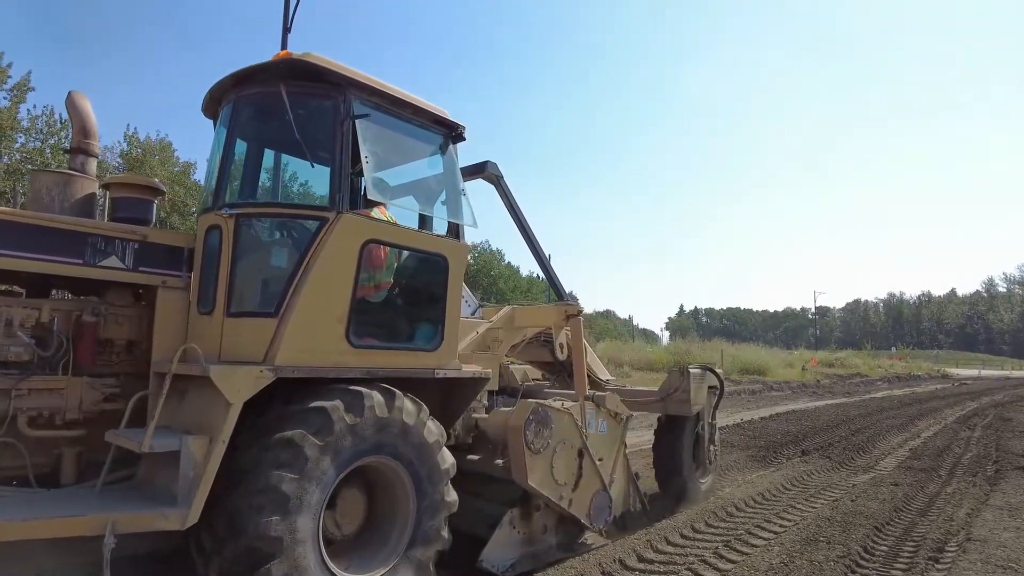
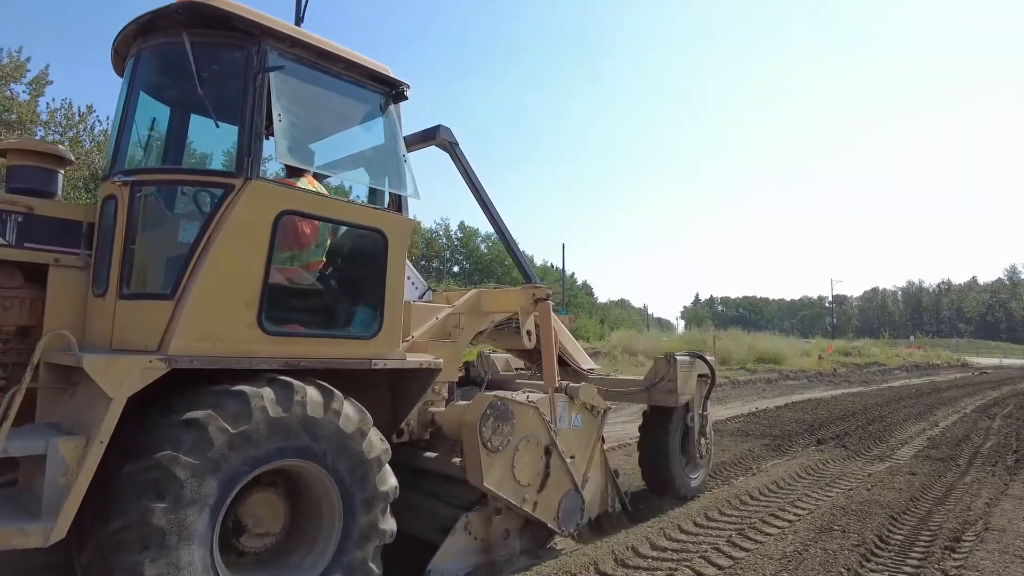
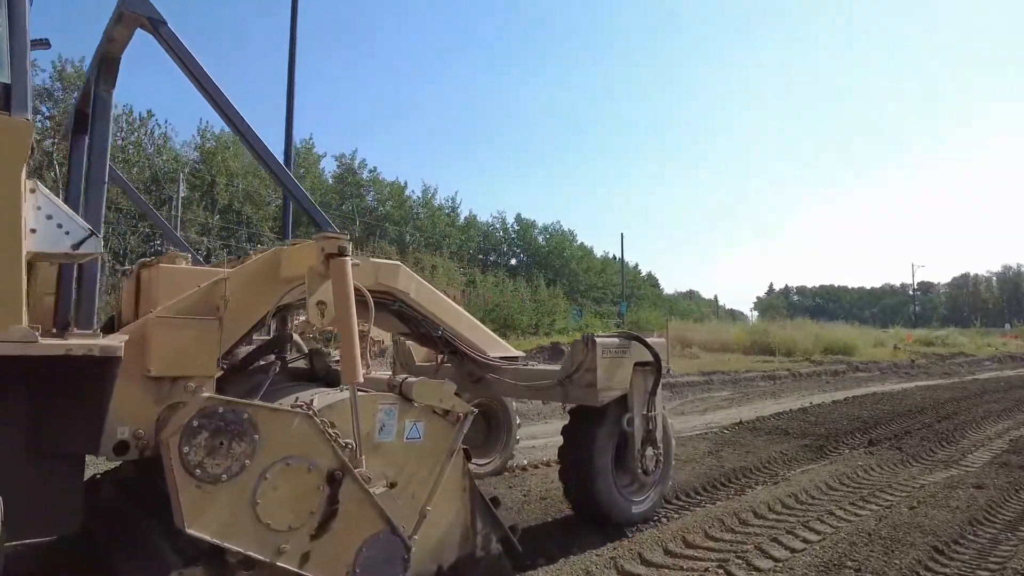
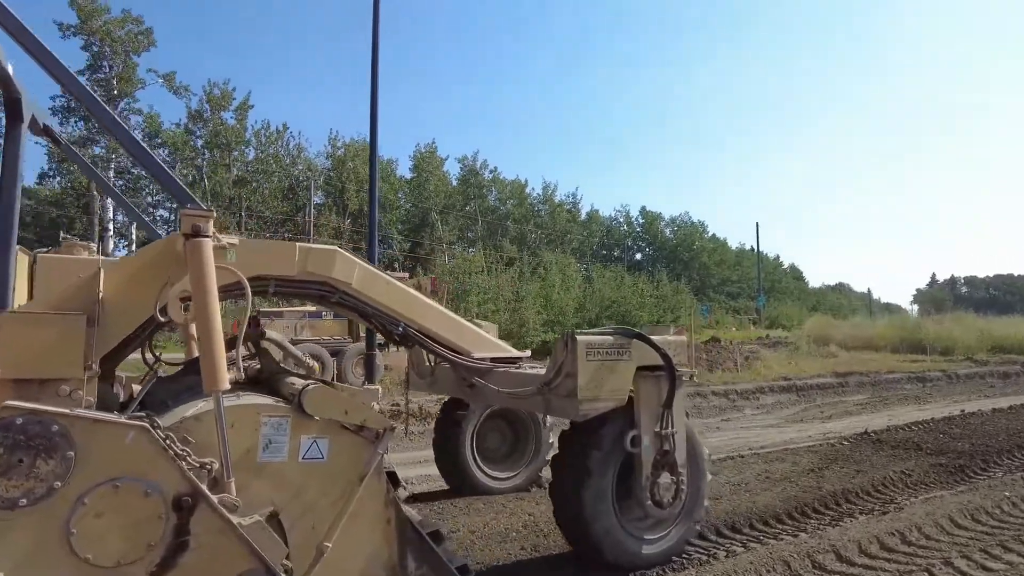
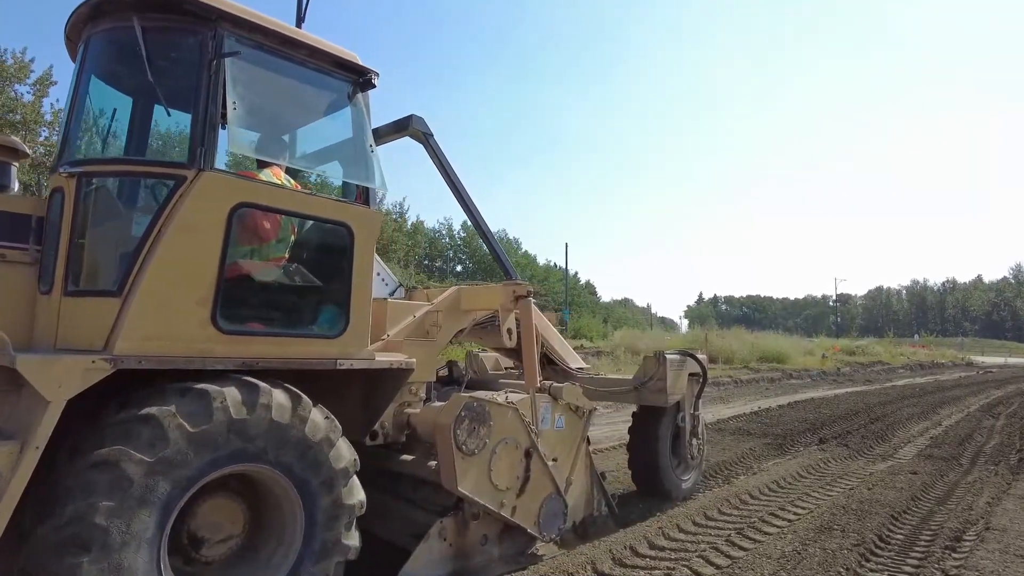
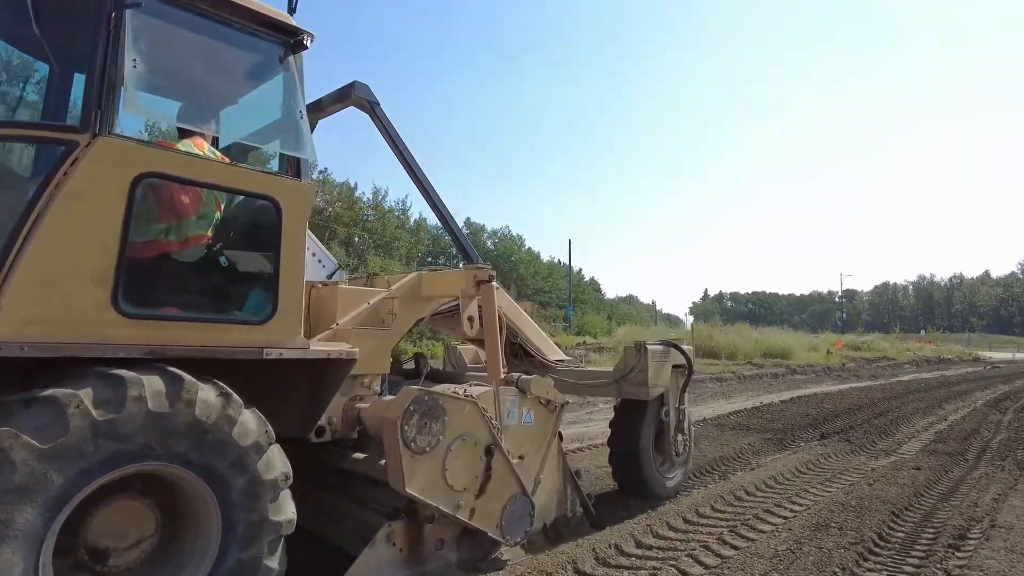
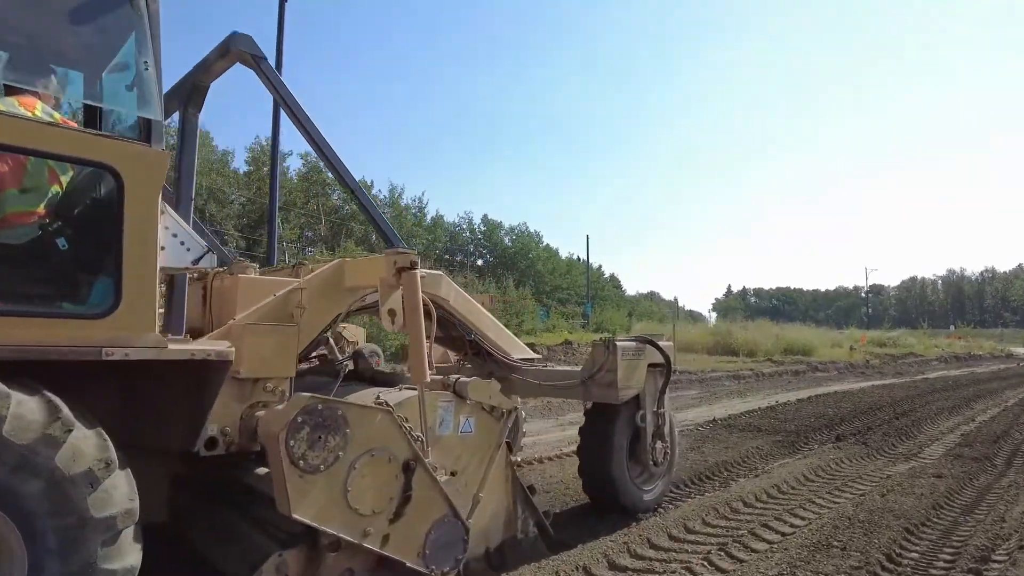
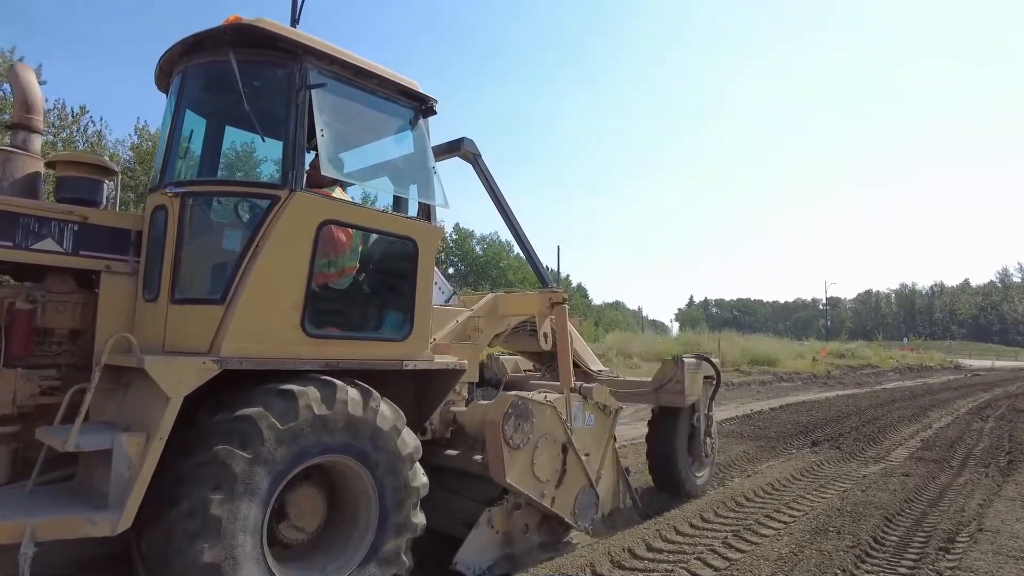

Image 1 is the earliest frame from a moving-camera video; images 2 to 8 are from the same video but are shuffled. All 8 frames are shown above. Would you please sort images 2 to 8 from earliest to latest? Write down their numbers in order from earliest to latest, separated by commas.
8, 2, 5, 6, 7, 3, 4
